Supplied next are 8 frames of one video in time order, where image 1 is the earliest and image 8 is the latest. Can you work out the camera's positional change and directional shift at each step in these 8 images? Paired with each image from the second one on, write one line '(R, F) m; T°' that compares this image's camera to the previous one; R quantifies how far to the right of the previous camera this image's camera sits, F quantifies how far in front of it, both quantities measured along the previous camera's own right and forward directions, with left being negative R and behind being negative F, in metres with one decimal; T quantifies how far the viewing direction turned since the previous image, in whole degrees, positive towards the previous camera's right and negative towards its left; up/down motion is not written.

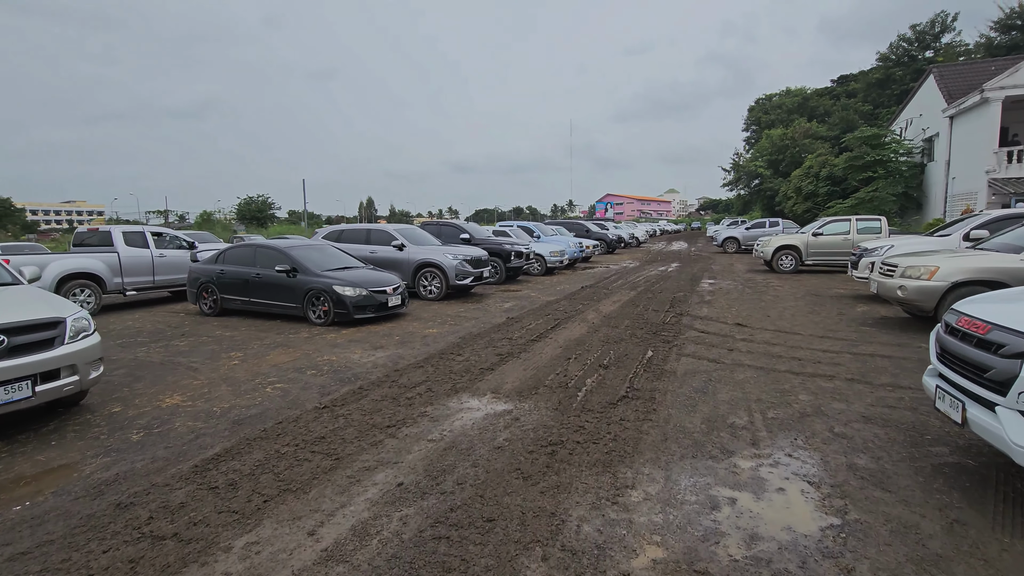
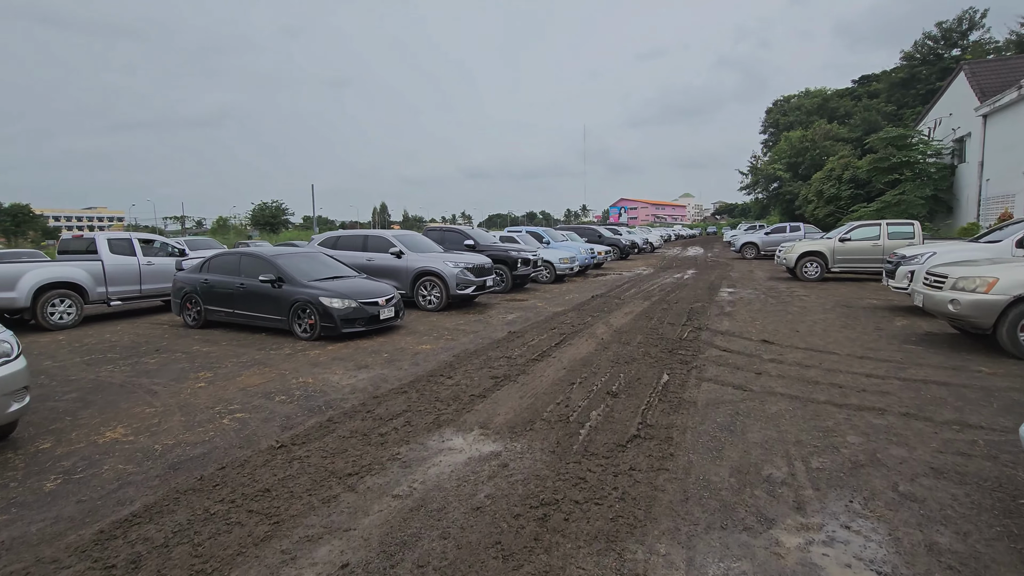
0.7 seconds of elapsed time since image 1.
(+0.2, +0.7) m; -2°
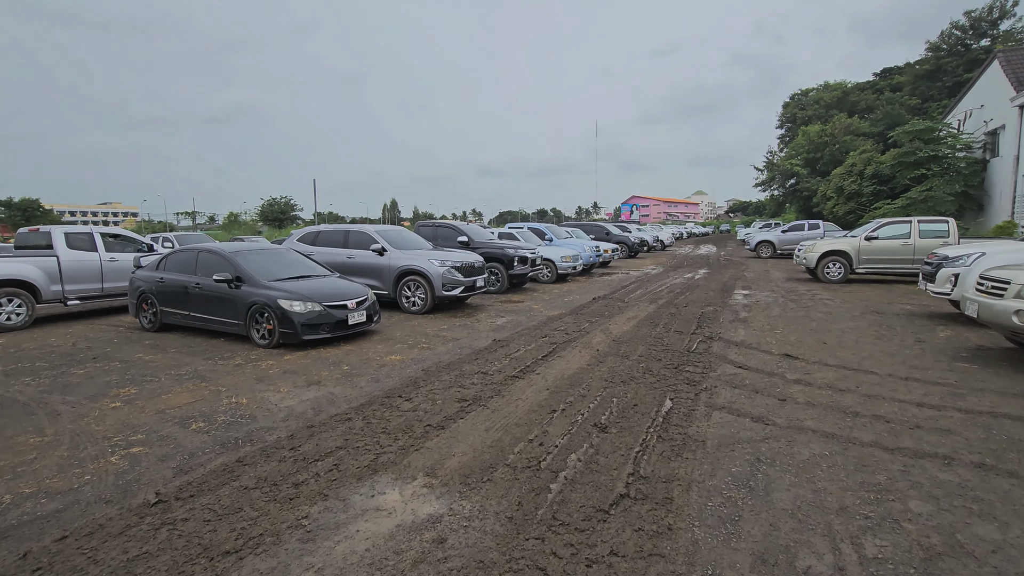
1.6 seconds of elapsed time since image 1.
(+0.3, +0.9) m; -1°
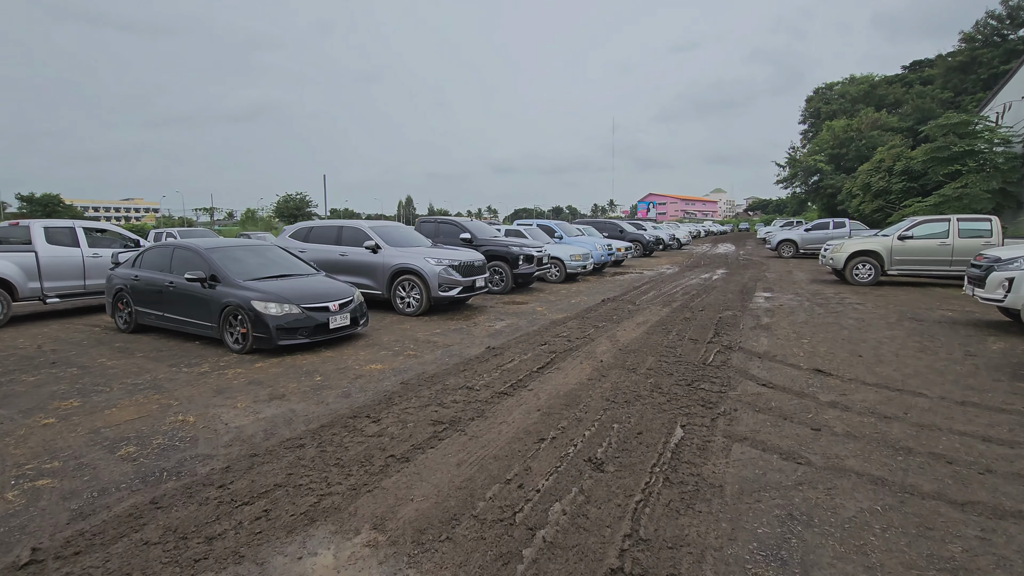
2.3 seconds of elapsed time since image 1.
(+0.2, +0.7) m; -2°
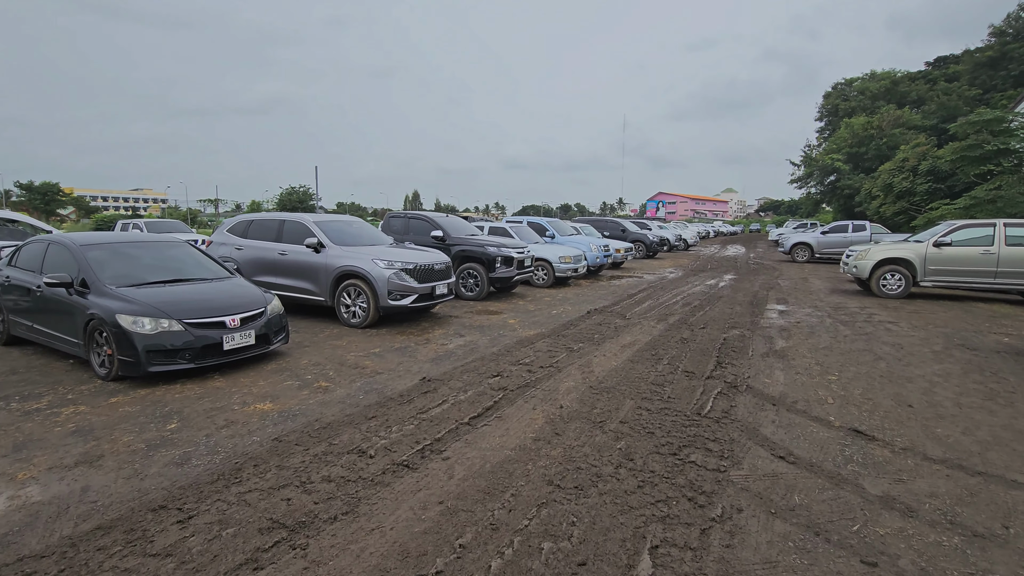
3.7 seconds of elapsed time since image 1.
(+0.6, +1.4) m; -1°
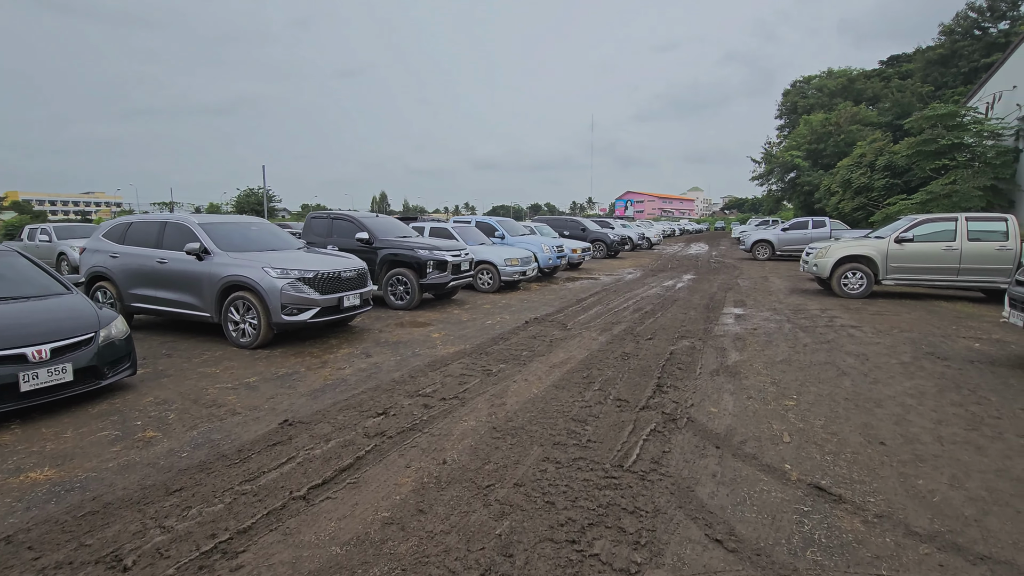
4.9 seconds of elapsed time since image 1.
(+0.7, +1.0) m; +3°
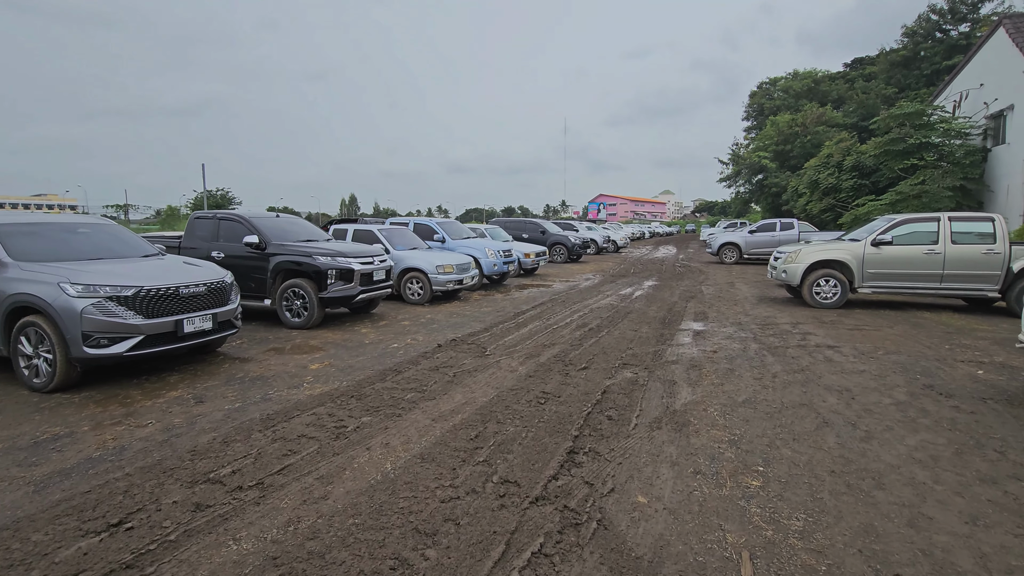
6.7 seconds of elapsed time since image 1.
(+0.8, +1.4) m; +3°
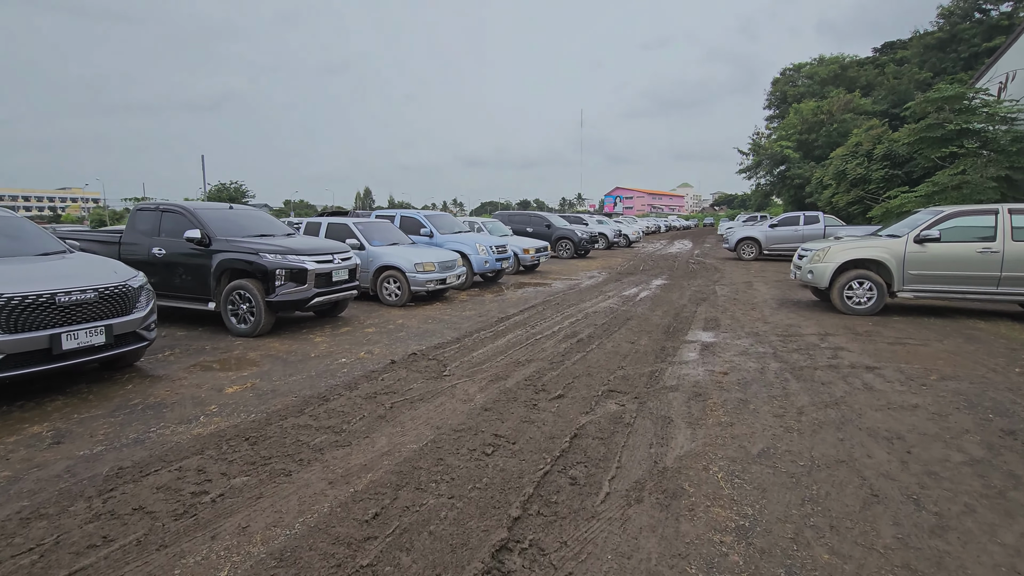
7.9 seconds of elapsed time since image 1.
(+0.5, +1.1) m; -2°
